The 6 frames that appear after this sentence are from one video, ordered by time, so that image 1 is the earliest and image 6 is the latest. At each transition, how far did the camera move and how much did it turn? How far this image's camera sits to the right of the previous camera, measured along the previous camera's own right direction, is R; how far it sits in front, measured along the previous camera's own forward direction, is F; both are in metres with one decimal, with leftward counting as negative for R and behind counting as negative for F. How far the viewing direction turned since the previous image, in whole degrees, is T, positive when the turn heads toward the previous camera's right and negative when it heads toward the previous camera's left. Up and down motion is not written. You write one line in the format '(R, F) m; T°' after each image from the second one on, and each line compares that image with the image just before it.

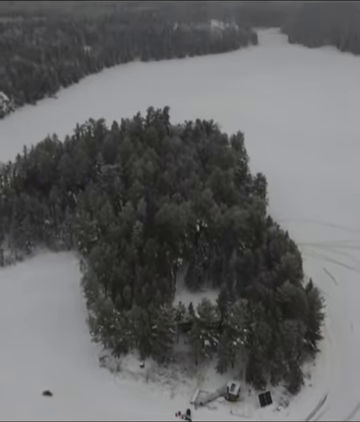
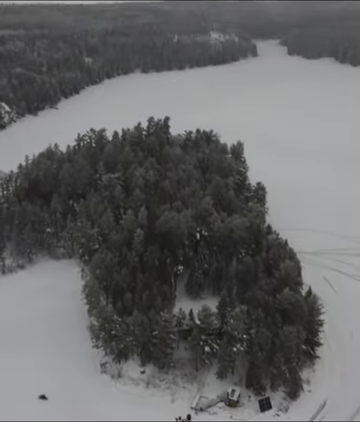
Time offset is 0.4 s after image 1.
(0.0, -0.4) m; 0°
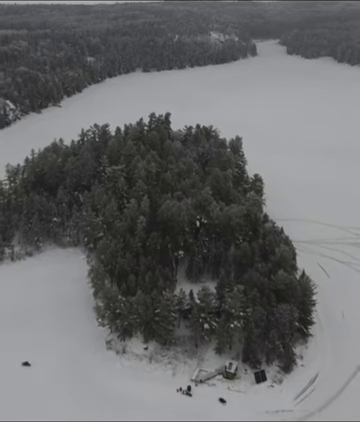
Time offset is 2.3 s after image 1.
(0.0, -1.9) m; 0°
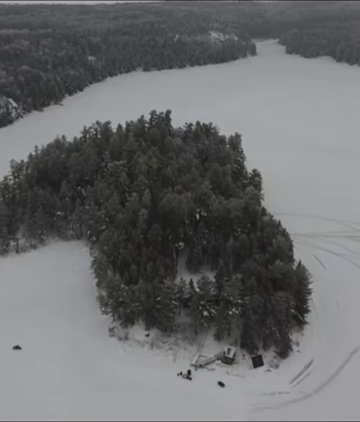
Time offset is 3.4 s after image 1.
(0.0, -1.1) m; 0°
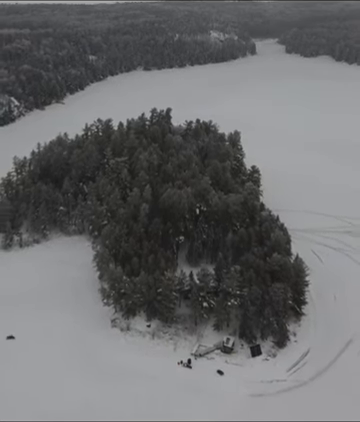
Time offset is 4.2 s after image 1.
(0.0, -0.8) m; 0°
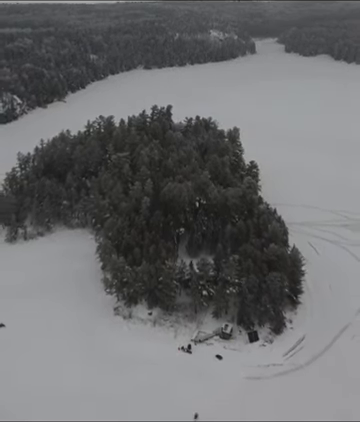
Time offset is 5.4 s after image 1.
(0.0, -1.2) m; 0°
